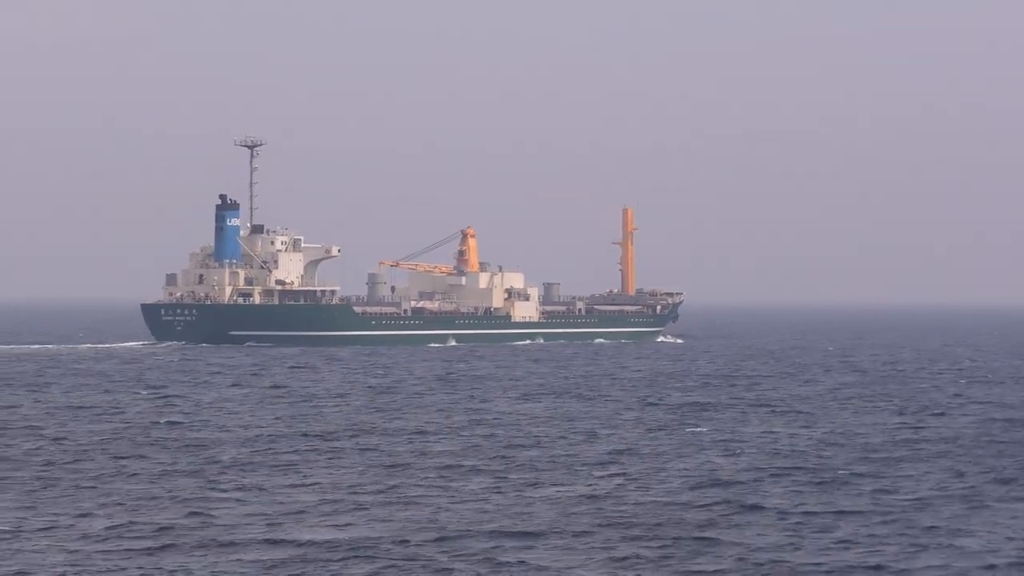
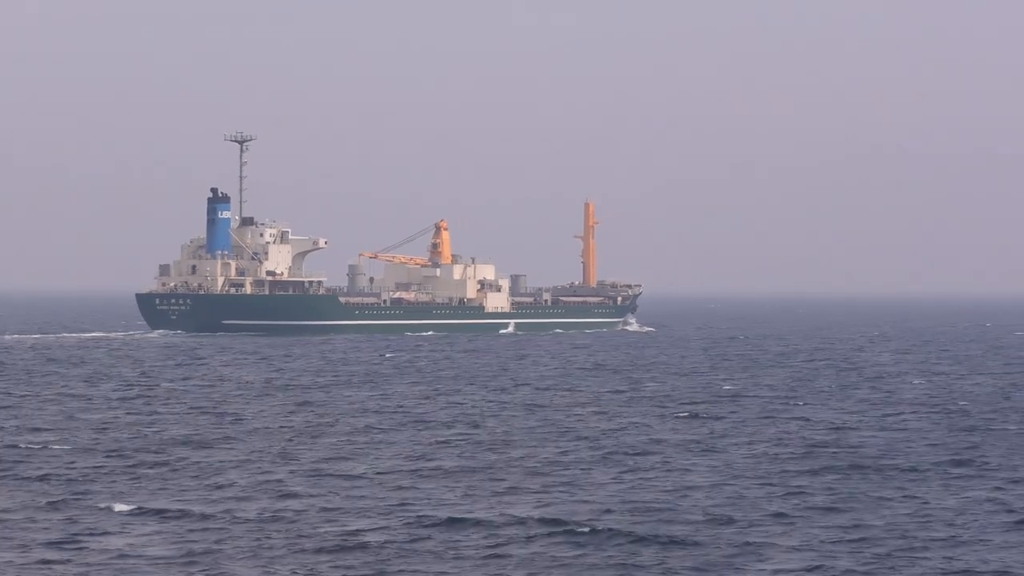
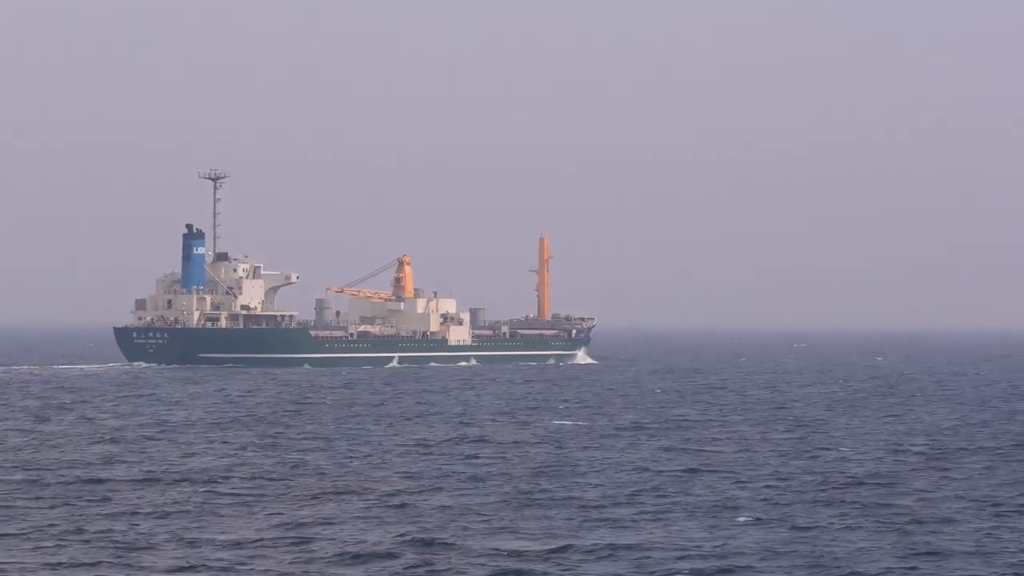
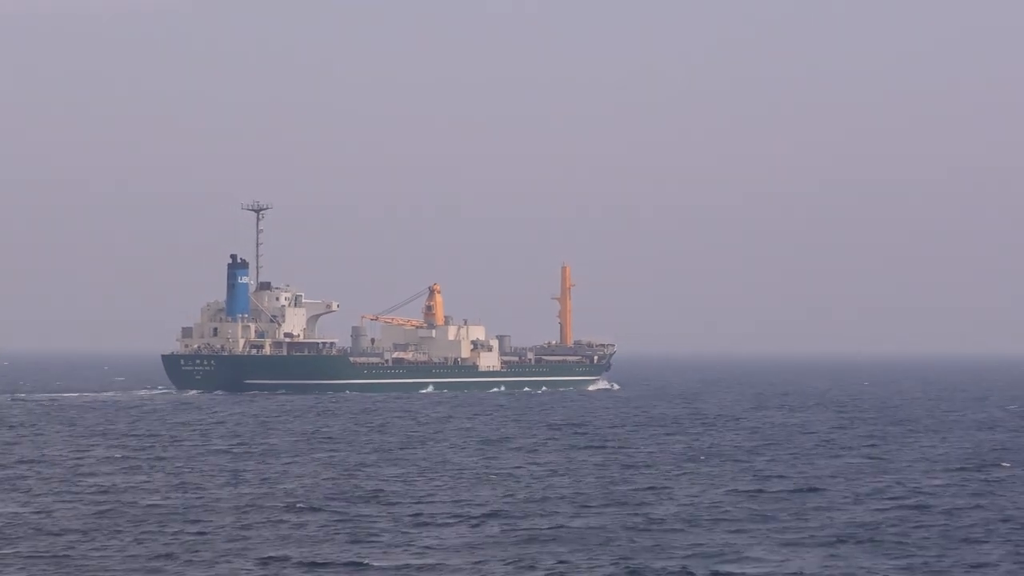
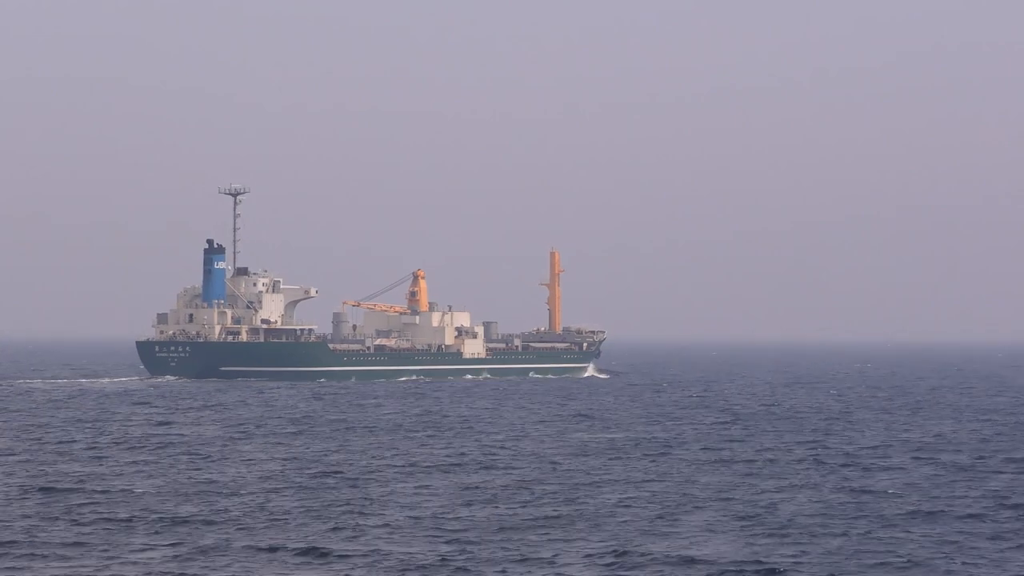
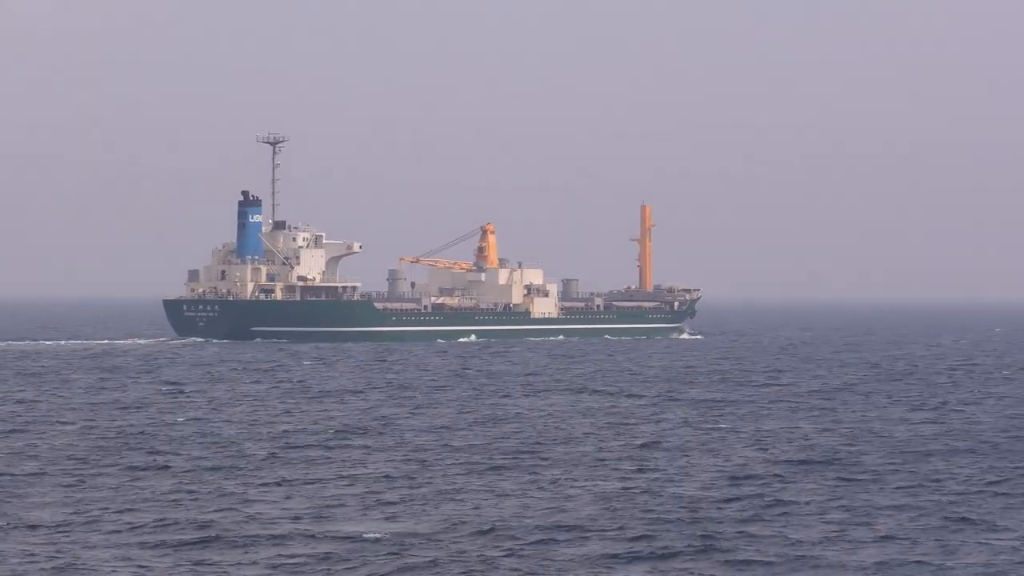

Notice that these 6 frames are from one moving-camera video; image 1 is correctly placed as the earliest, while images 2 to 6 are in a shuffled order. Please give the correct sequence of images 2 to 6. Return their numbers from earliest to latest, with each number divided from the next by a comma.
6, 2, 3, 5, 4
